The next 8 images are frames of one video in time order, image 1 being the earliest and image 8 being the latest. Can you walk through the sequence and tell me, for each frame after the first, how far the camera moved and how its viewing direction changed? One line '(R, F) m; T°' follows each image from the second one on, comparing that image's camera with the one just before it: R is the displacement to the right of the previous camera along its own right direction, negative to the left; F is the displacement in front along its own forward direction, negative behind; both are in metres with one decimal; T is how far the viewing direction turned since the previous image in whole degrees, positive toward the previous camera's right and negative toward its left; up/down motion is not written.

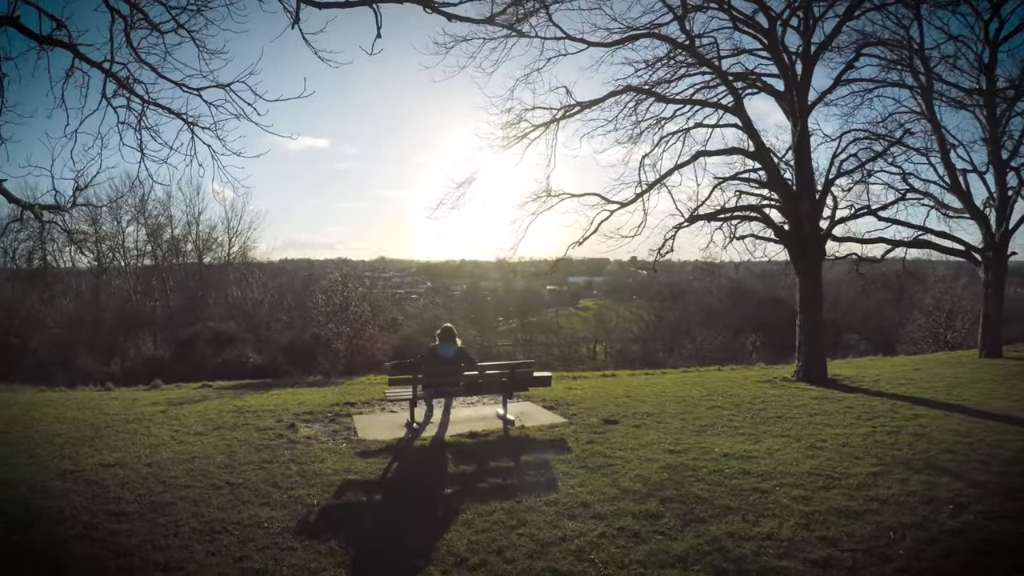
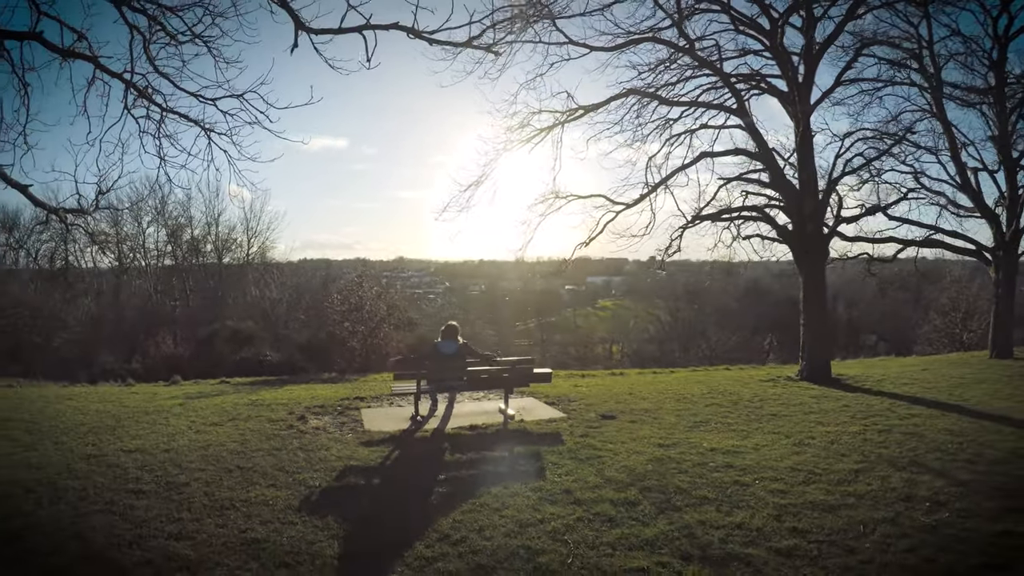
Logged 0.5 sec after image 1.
(+0.2, -0.3) m; -2°
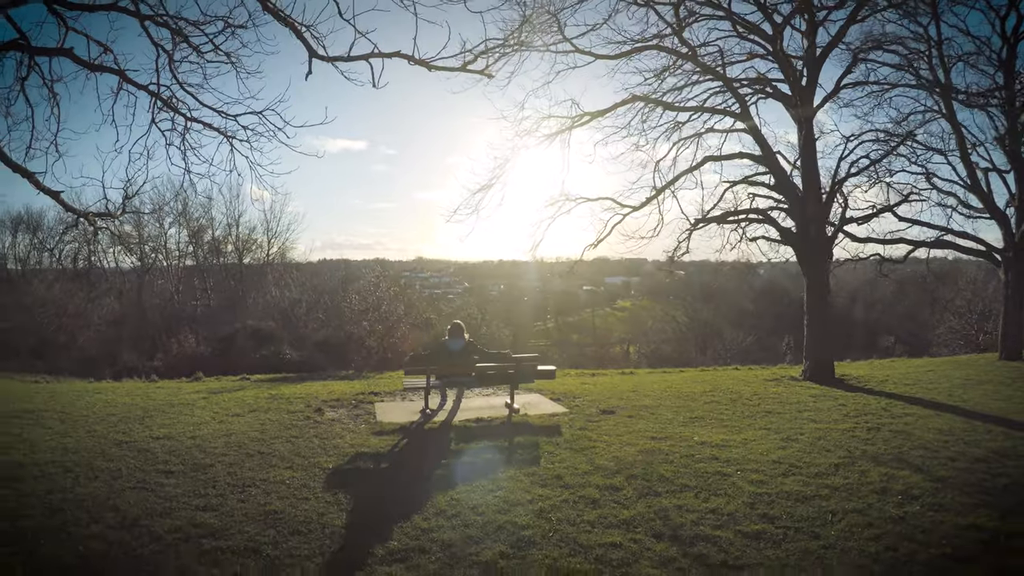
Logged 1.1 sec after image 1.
(+0.2, -0.4) m; -2°
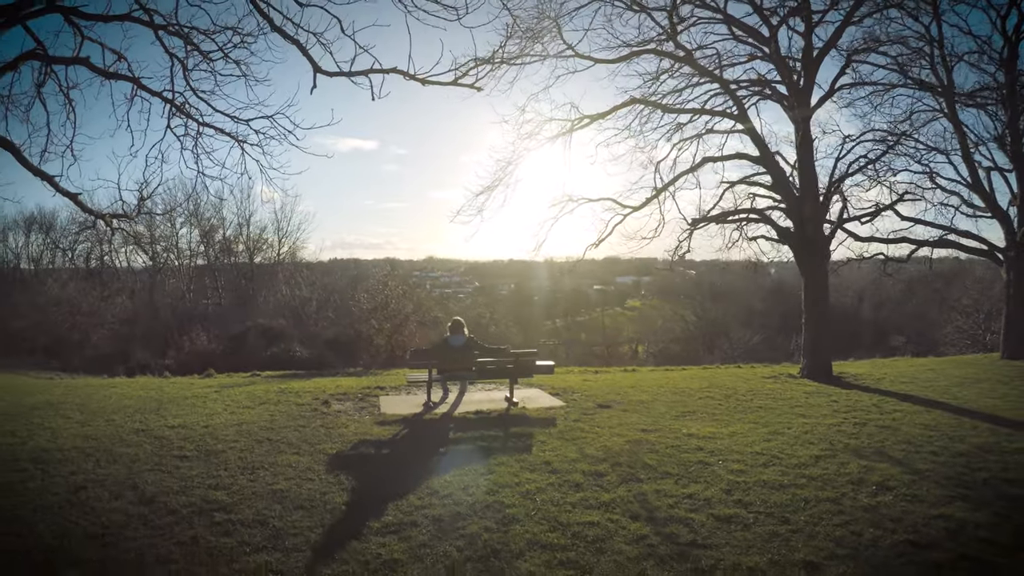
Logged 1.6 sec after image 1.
(+0.1, -0.3) m; -1°
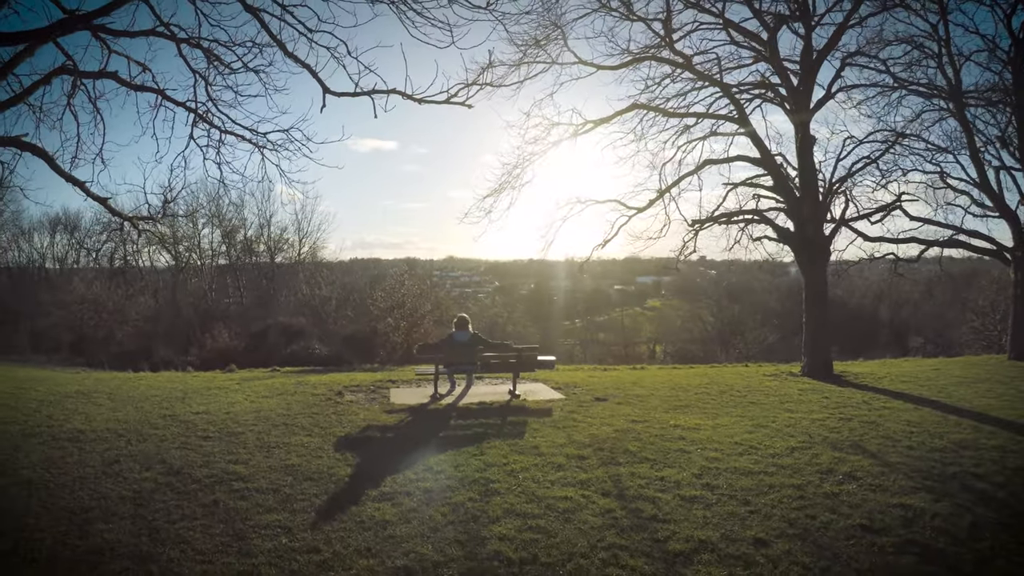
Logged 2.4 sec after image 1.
(+0.2, -0.5) m; -2°
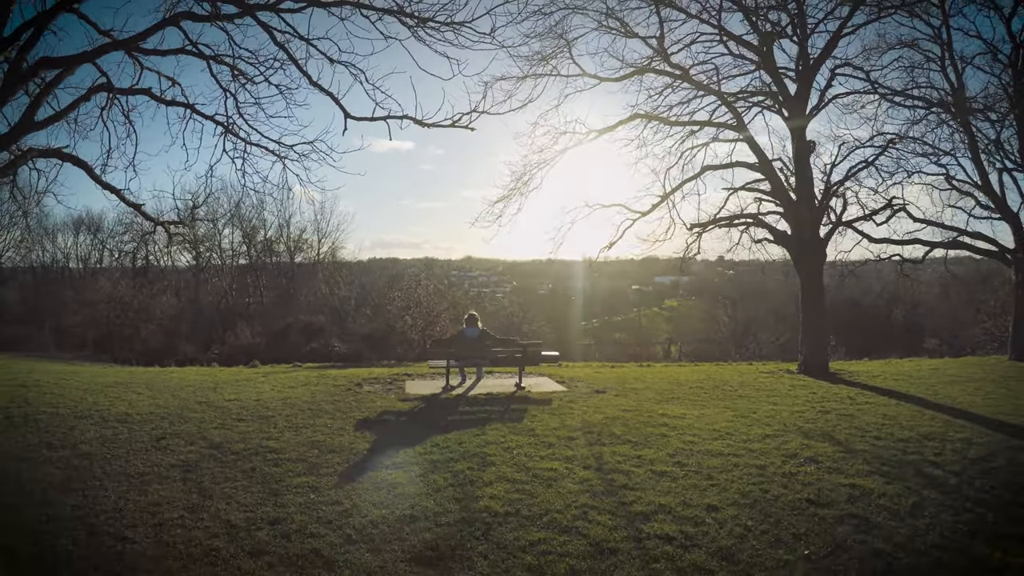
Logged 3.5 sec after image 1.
(+0.2, -0.7) m; -1°
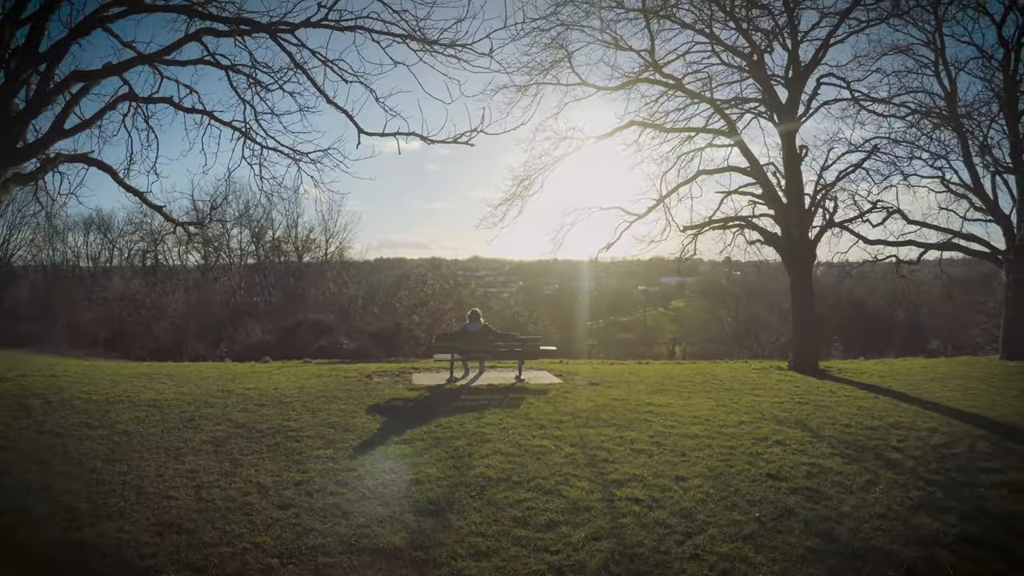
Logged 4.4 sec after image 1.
(+0.1, -0.6) m; -1°
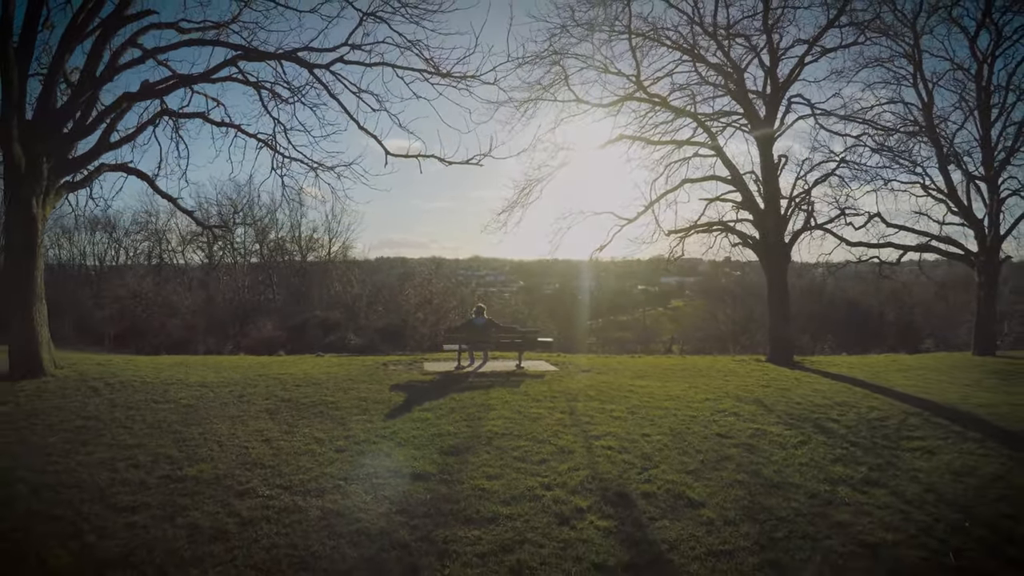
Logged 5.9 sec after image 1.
(0.0, -1.3) m; 0°
